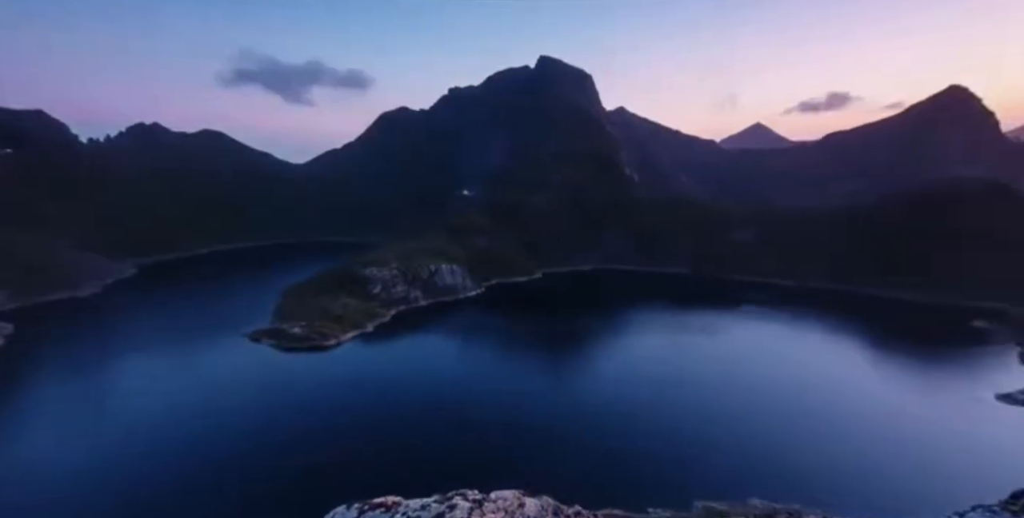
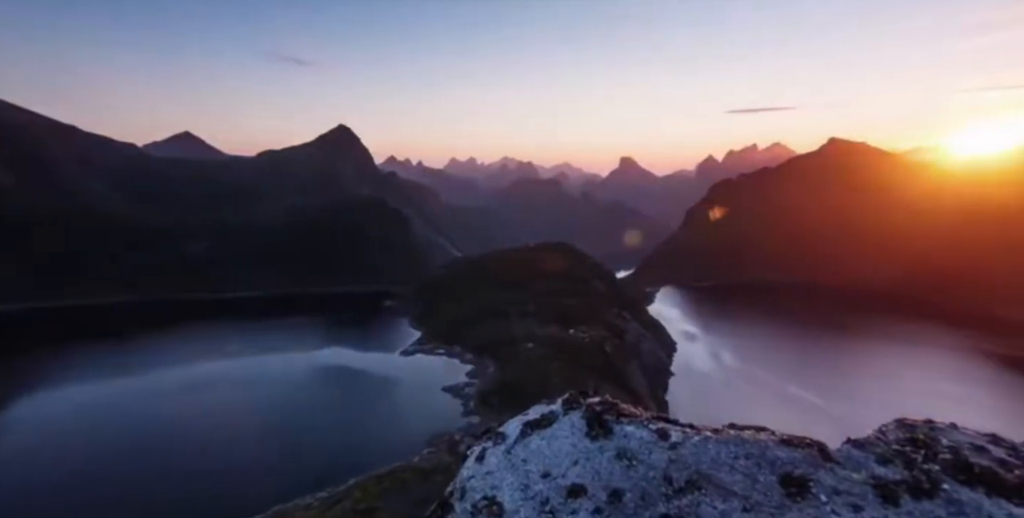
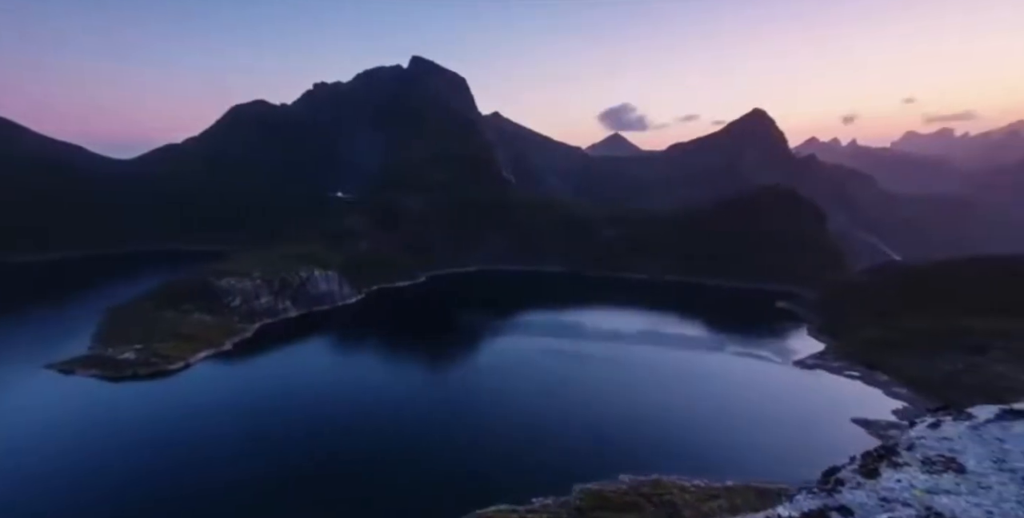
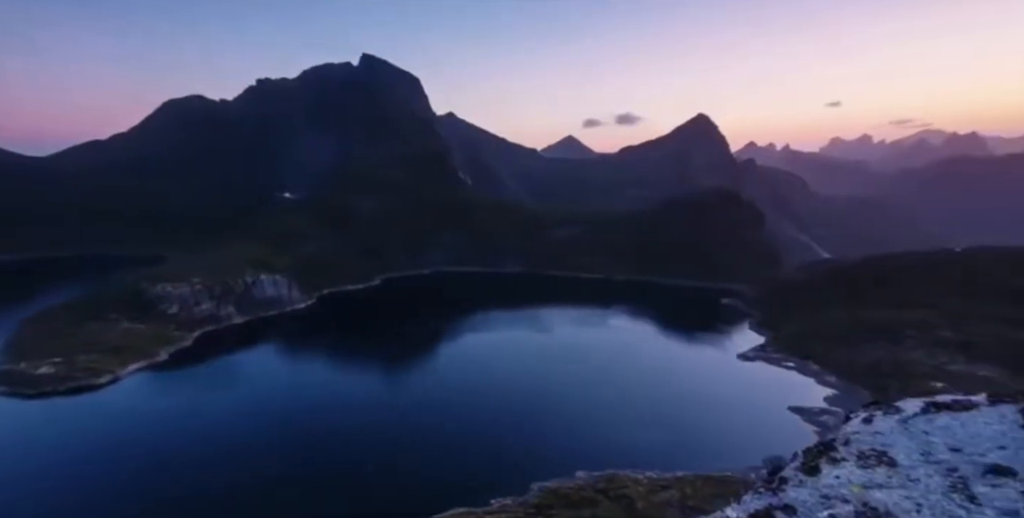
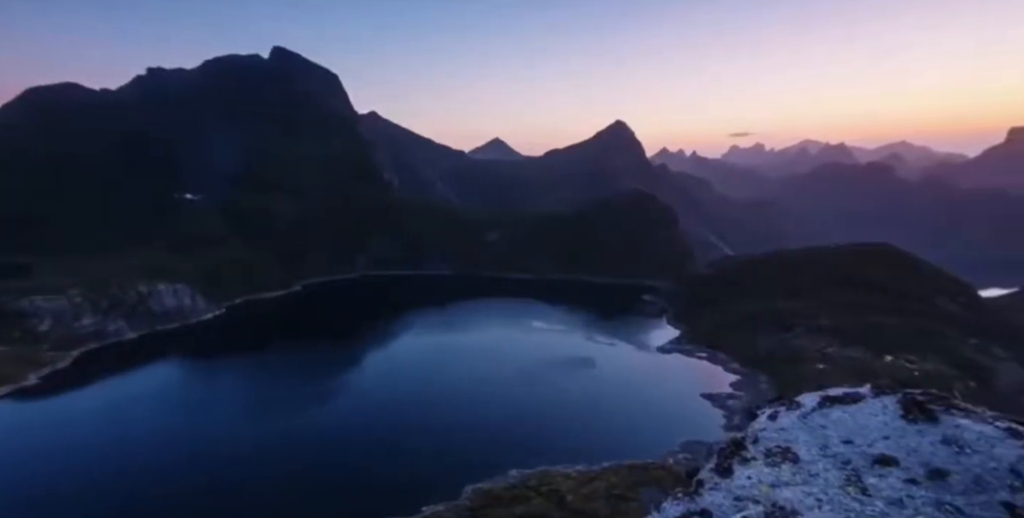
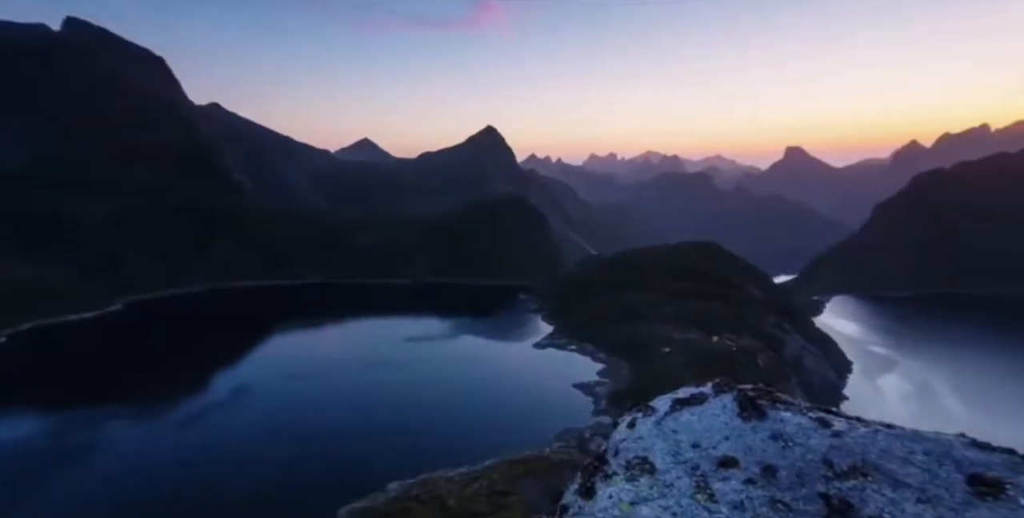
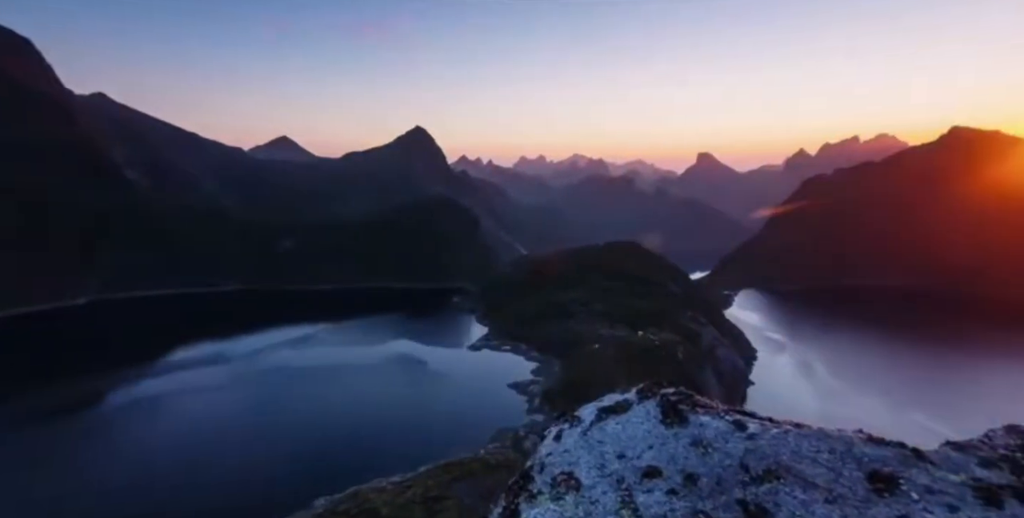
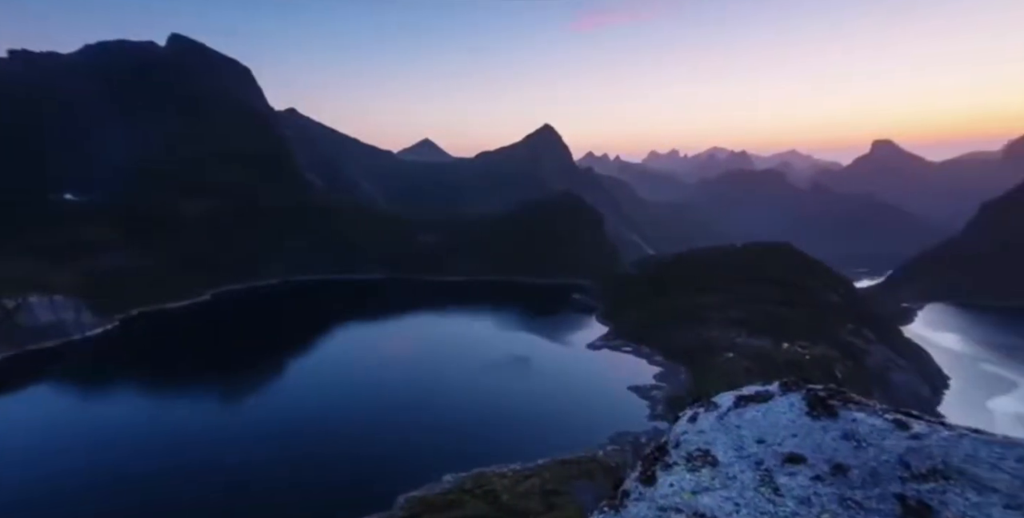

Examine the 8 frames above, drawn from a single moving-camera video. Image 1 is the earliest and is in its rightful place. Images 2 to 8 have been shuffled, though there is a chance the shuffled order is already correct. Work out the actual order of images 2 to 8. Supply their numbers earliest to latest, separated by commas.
3, 4, 5, 8, 6, 7, 2
